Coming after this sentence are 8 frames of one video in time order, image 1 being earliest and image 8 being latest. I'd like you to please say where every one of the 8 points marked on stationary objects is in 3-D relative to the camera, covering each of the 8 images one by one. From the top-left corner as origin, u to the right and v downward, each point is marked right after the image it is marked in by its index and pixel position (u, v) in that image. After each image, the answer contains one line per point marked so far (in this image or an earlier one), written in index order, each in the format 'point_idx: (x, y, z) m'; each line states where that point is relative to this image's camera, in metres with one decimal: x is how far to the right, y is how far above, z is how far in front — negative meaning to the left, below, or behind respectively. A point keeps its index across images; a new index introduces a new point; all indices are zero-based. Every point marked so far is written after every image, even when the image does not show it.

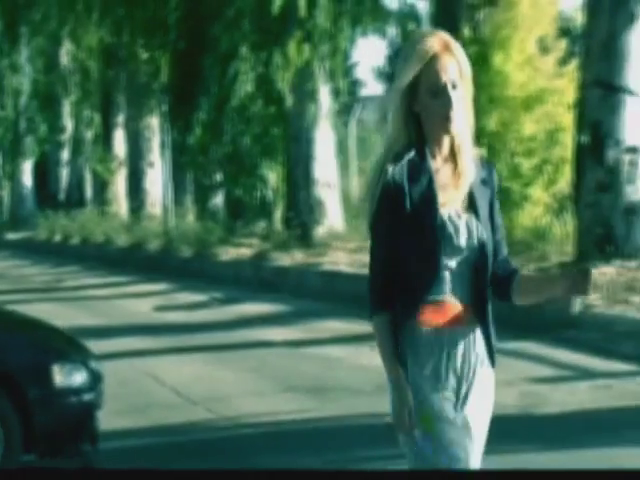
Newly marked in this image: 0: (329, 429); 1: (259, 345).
0: (0.0, -0.9, +7.6) m
1: (-0.4, -0.6, +10.0) m
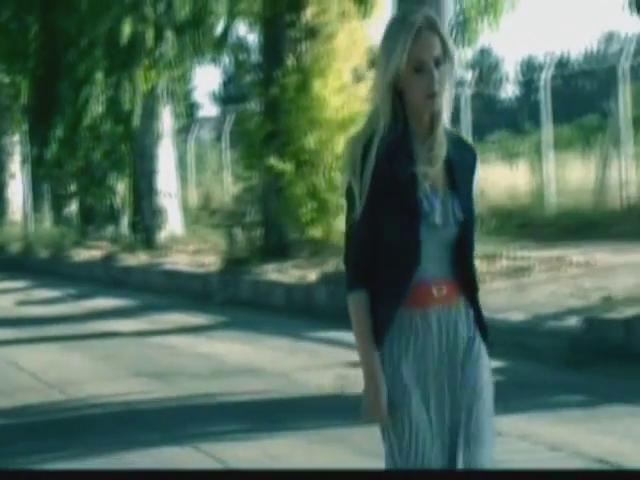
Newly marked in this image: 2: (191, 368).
0: (-0.8, -1.0, +8.8) m
1: (-1.4, -0.7, +11.1) m
2: (-0.8, -0.8, +9.9) m
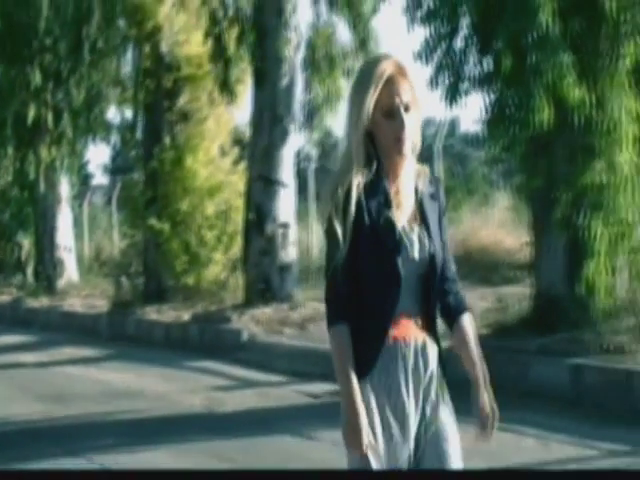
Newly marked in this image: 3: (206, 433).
0: (-1.6, -1.3, +10.7) m
1: (-2.3, -1.0, +13.1) m
2: (-1.7, -1.1, +11.9) m
3: (-0.7, -1.2, +10.7) m
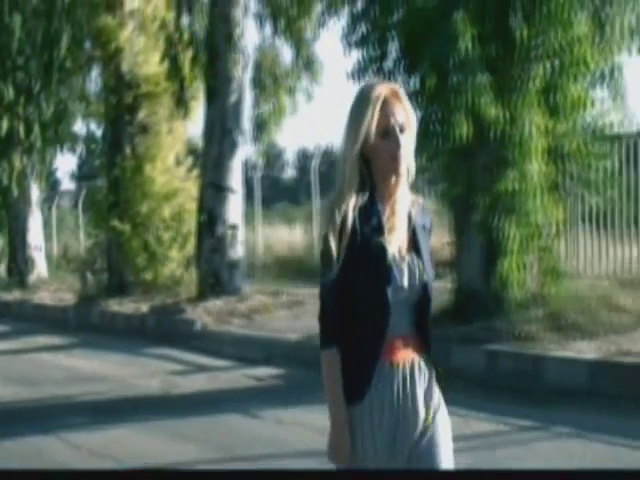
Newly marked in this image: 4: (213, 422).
0: (-2.0, -1.3, +12.0) m
1: (-2.7, -1.0, +14.3) m
2: (-2.1, -1.1, +13.2) m
3: (-1.1, -1.2, +12.0) m
4: (-0.7, -1.2, +11.5) m
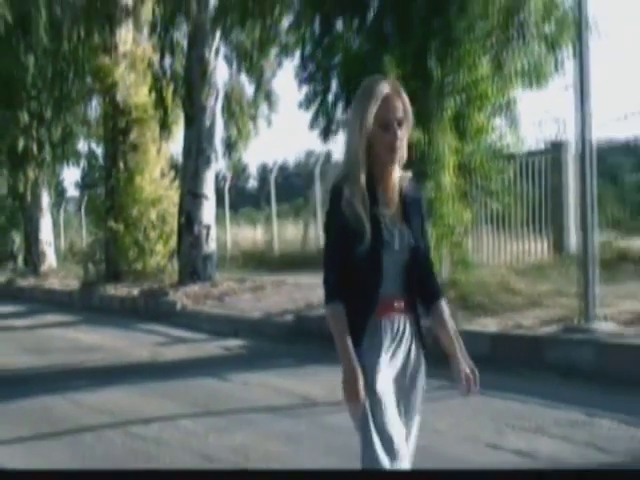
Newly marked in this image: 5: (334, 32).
0: (-2.4, -1.3, +15.0) m
1: (-3.1, -0.9, +17.3) m
2: (-2.5, -1.1, +16.2) m
3: (-1.5, -1.2, +15.0) m
4: (-1.1, -1.2, +14.6) m
5: (+0.1, +1.8, +15.1) m
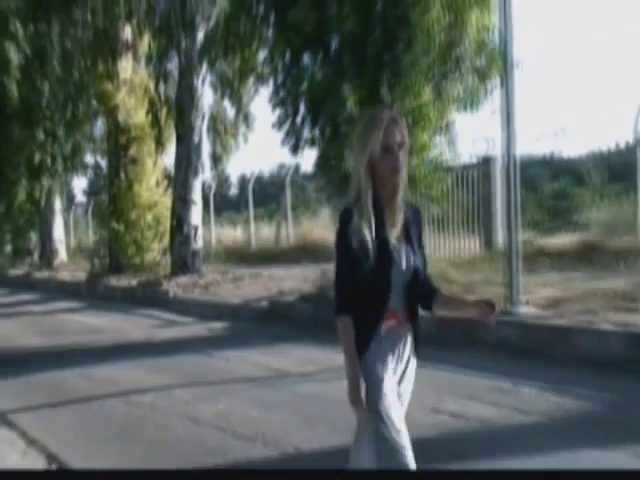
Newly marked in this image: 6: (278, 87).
0: (-2.7, -1.2, +17.9) m
1: (-3.5, -0.9, +20.2) m
2: (-2.8, -1.1, +19.1) m
3: (-1.8, -1.2, +17.9) m
4: (-1.4, -1.2, +17.5) m
5: (-0.2, +1.8, +18.1) m
6: (-0.4, +1.6, +18.3) m
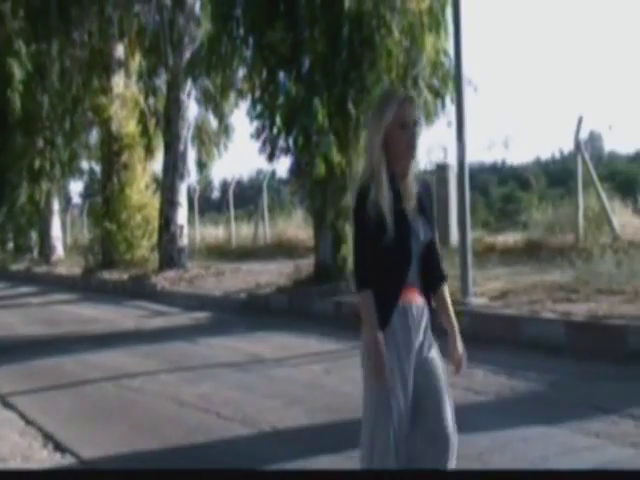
0: (-3.0, -1.2, +19.9) m
1: (-3.8, -0.9, +22.2) m
2: (-3.1, -1.0, +21.1) m
3: (-2.1, -1.2, +19.9) m
4: (-1.7, -1.2, +19.5) m
5: (-0.5, +1.9, +20.1) m
6: (-0.7, +1.6, +20.3) m
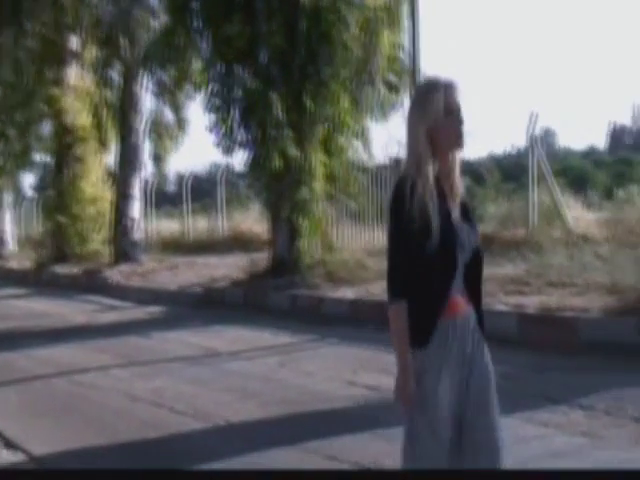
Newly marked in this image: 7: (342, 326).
0: (-3.6, -1.1, +19.8) m
1: (-4.4, -0.8, +22.1) m
2: (-3.7, -1.0, +21.0) m
3: (-2.6, -1.1, +19.9) m
4: (-2.2, -1.1, +19.5) m
5: (-1.0, +1.9, +20.1) m
6: (-1.3, +1.7, +20.4) m
7: (+0.2, -0.9, +18.5) m
